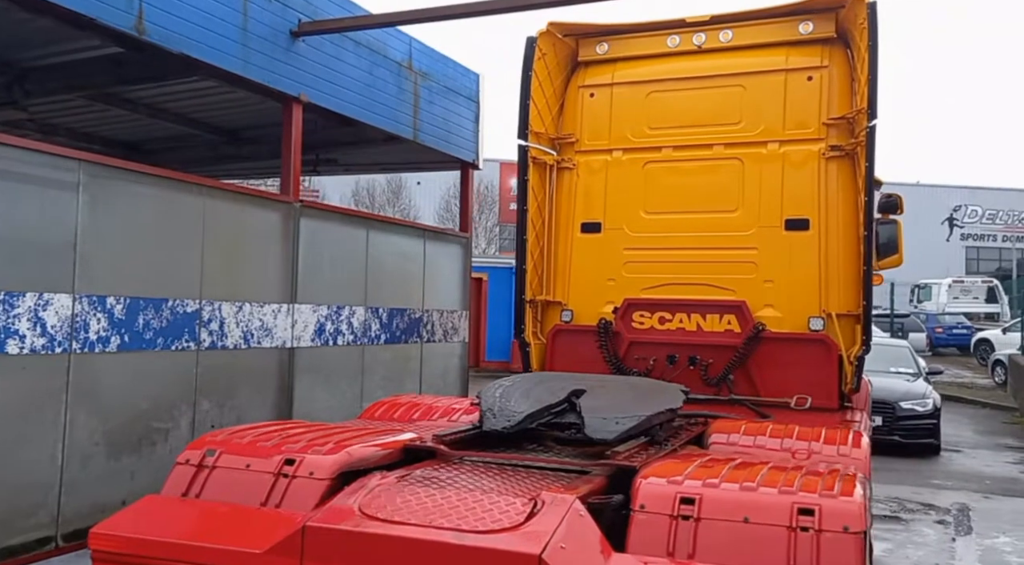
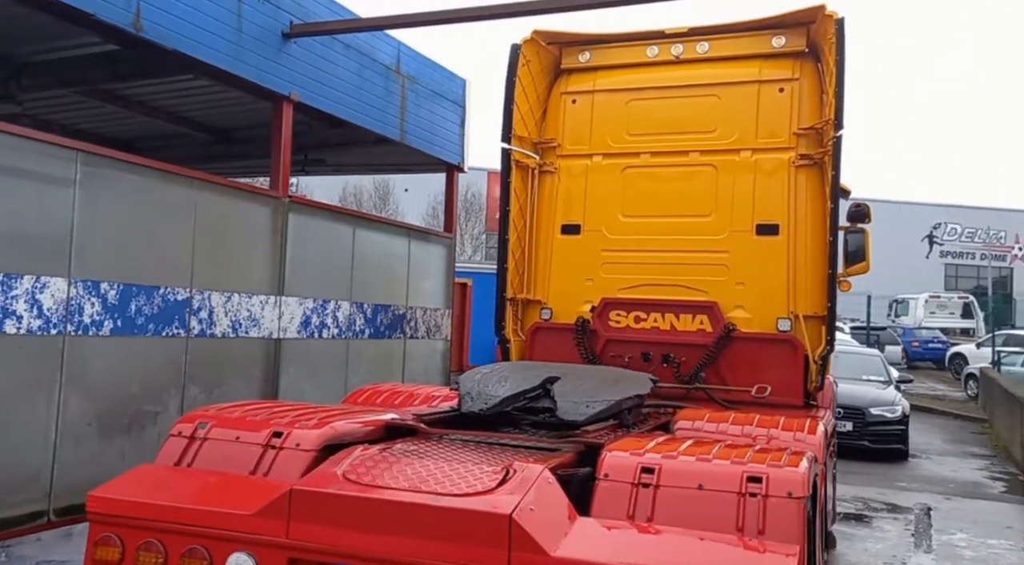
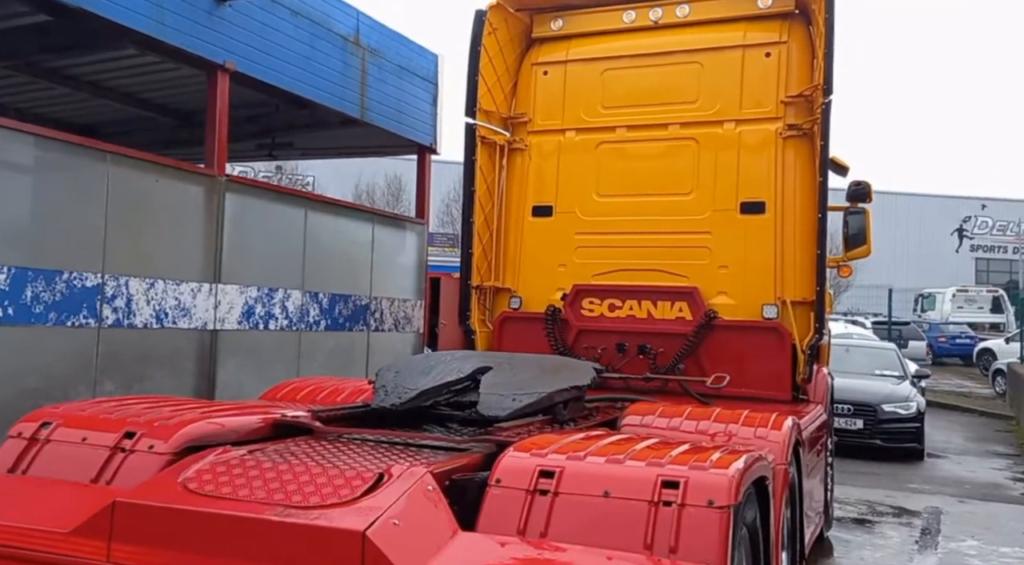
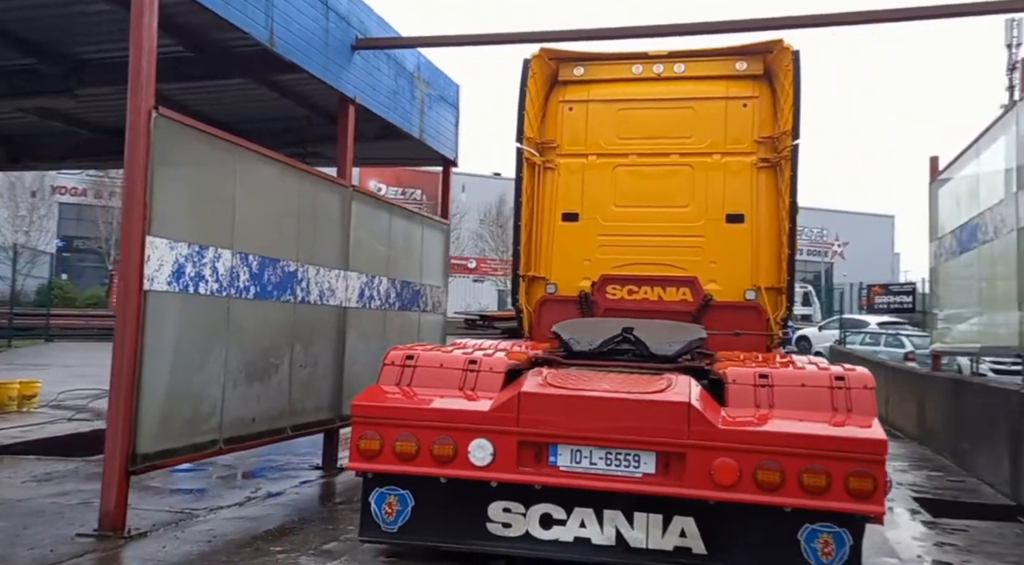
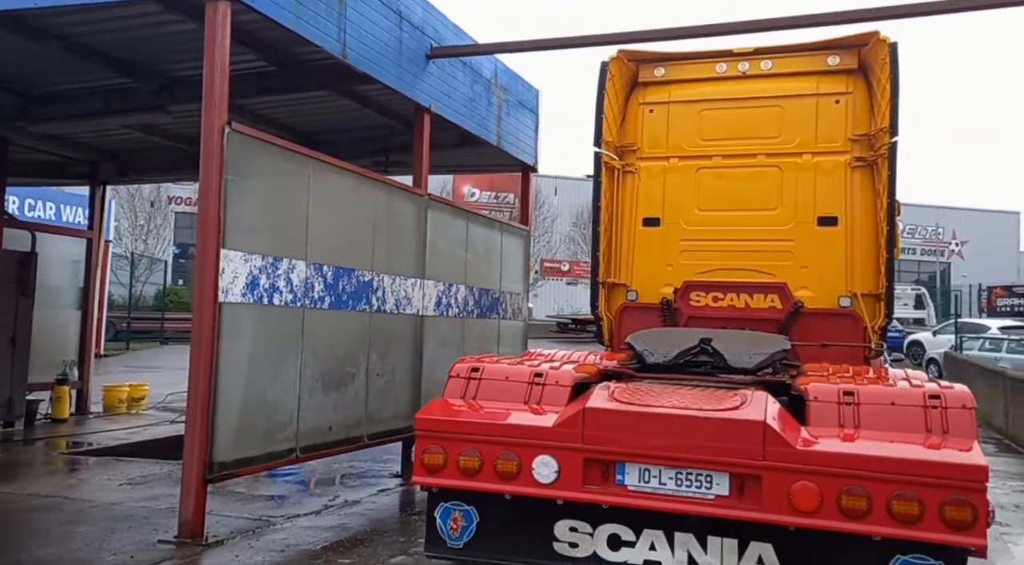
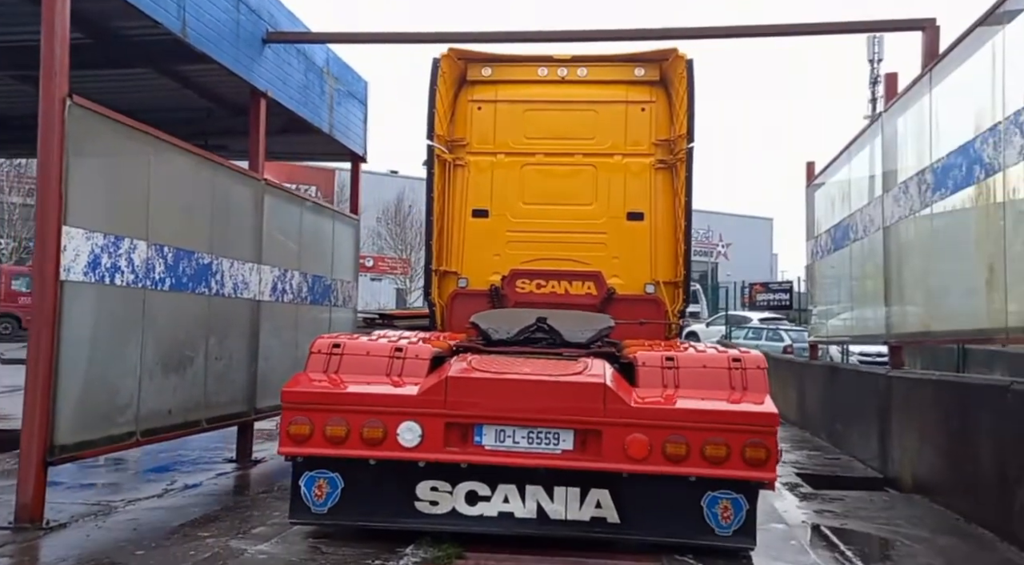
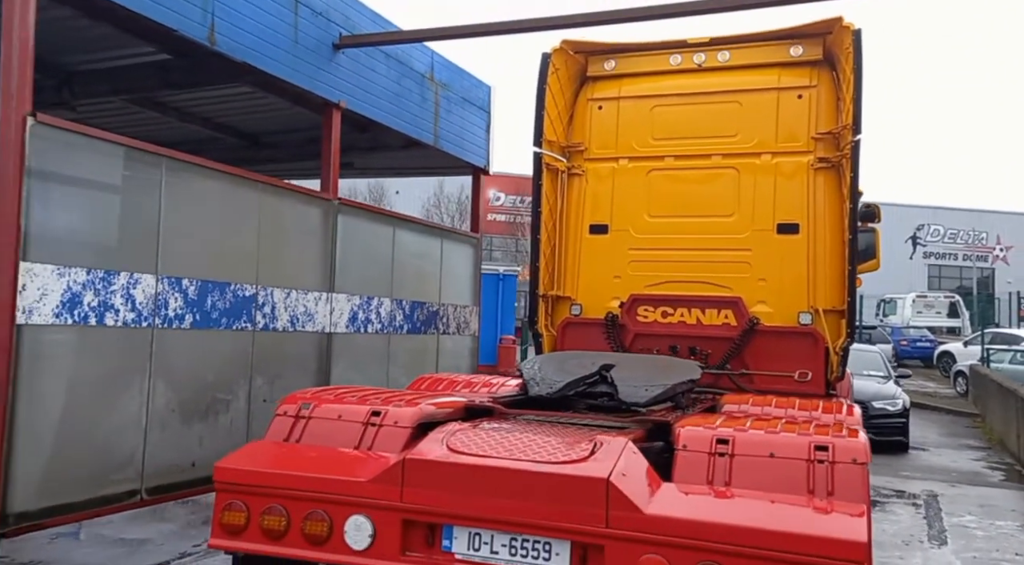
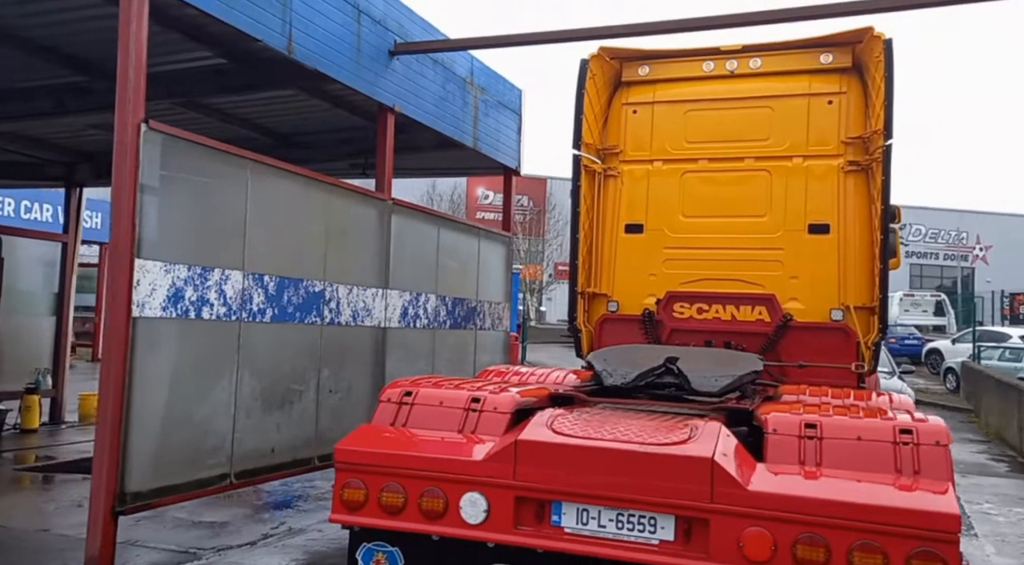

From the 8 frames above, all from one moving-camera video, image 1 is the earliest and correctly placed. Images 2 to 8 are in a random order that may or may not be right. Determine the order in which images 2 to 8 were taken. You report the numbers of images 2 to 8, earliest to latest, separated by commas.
3, 2, 7, 8, 5, 4, 6
